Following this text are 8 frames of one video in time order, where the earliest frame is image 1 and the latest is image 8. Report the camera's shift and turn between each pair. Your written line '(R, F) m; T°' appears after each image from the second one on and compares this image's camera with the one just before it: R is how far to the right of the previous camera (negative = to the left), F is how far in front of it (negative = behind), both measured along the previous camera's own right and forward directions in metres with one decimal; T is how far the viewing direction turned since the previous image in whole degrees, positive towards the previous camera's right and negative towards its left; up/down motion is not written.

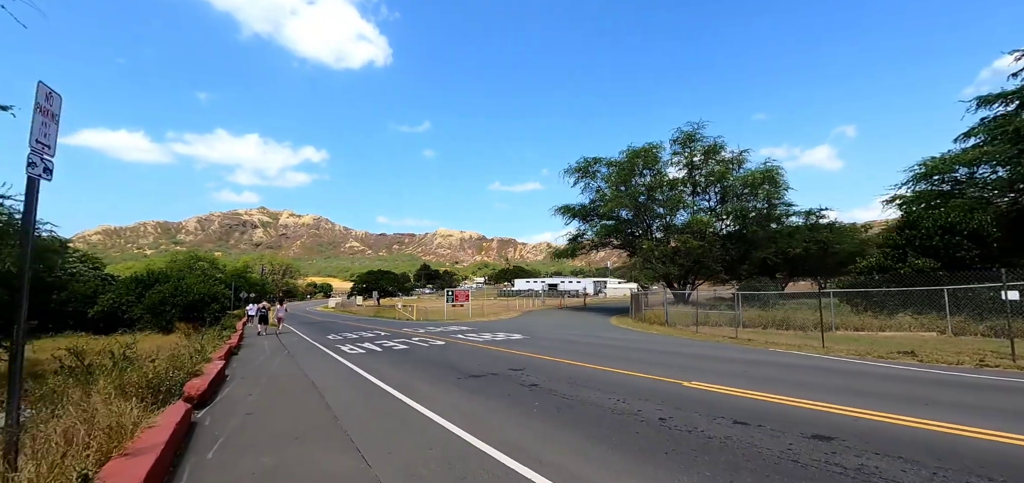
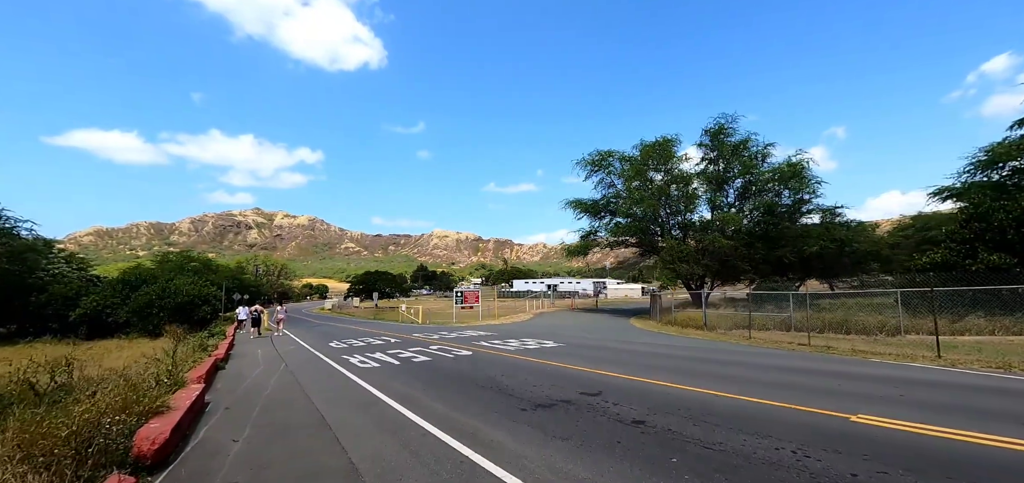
(-1.3, +2.2) m; +1°
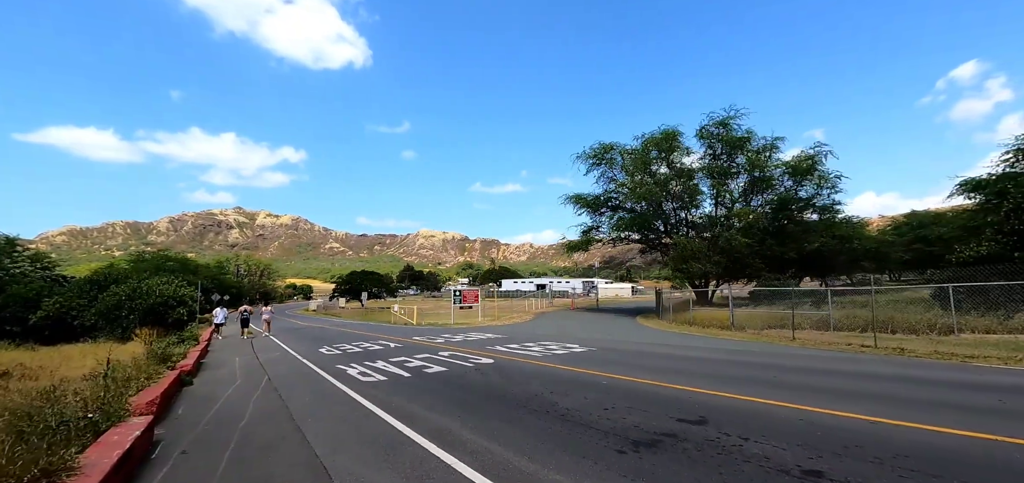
(-1.0, +2.0) m; +2°
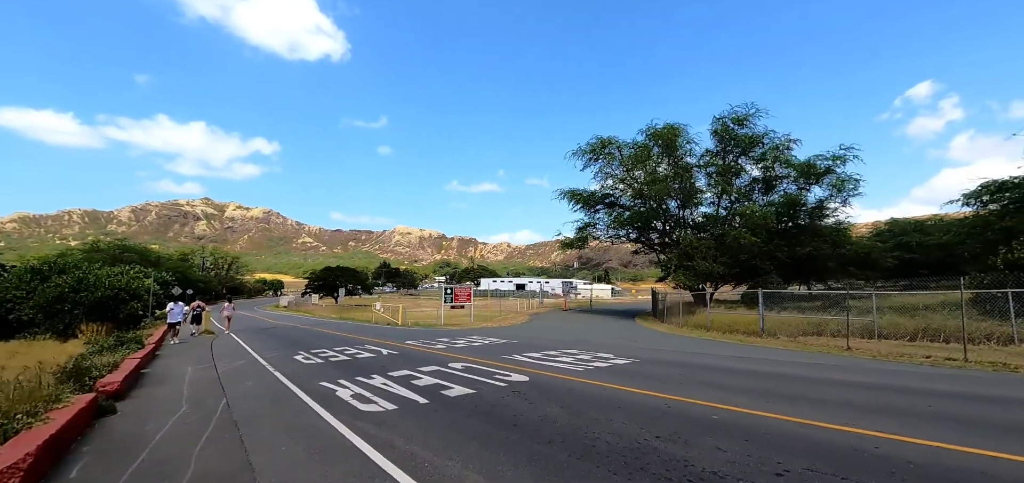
(-1.2, +2.4) m; +3°
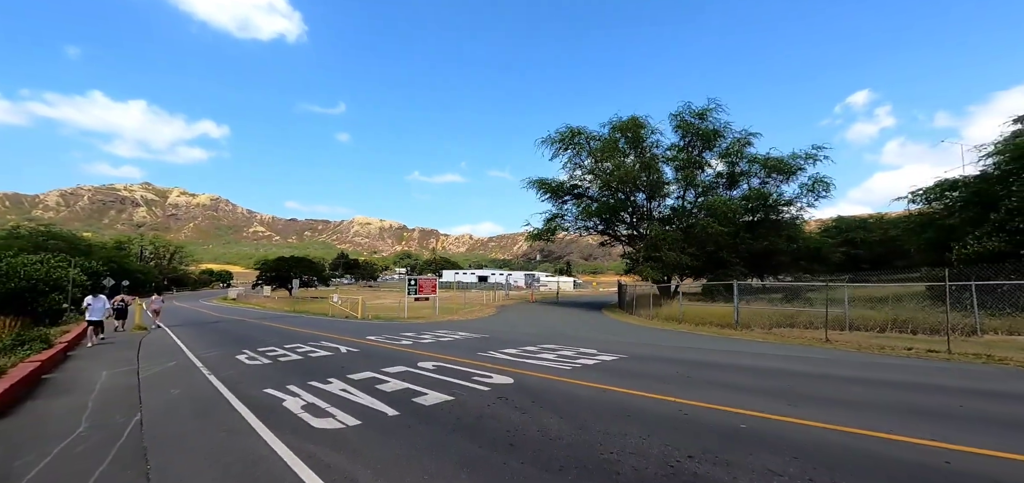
(-0.3, +1.1) m; +5°
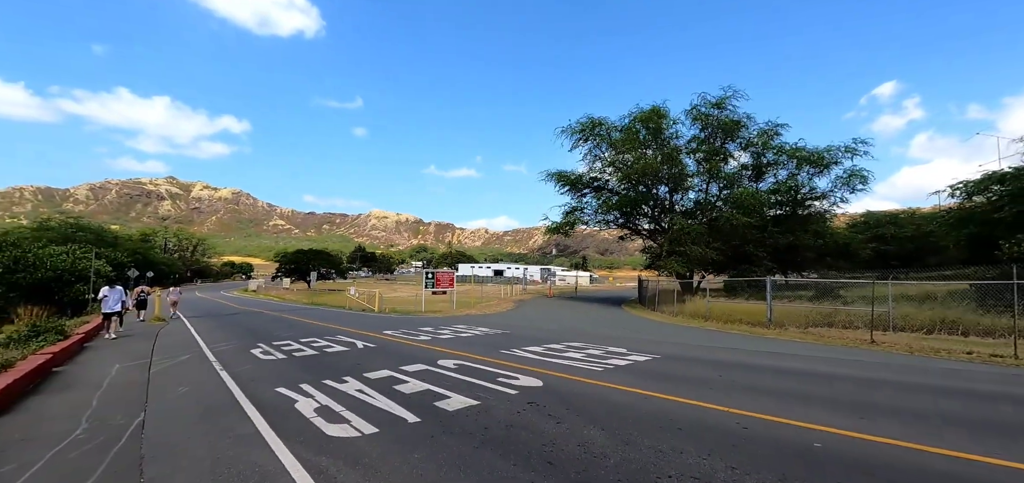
(-0.2, +0.6) m; -2°
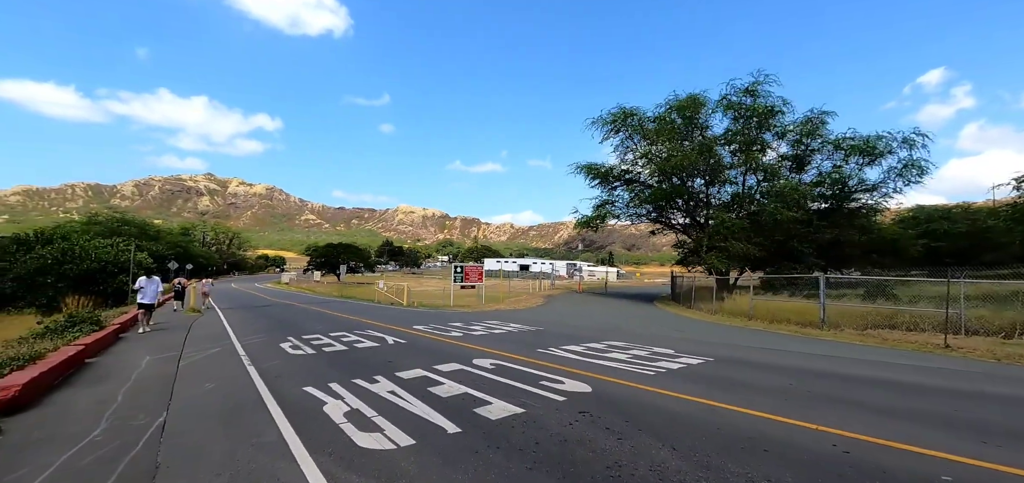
(-0.3, +0.6) m; -3°
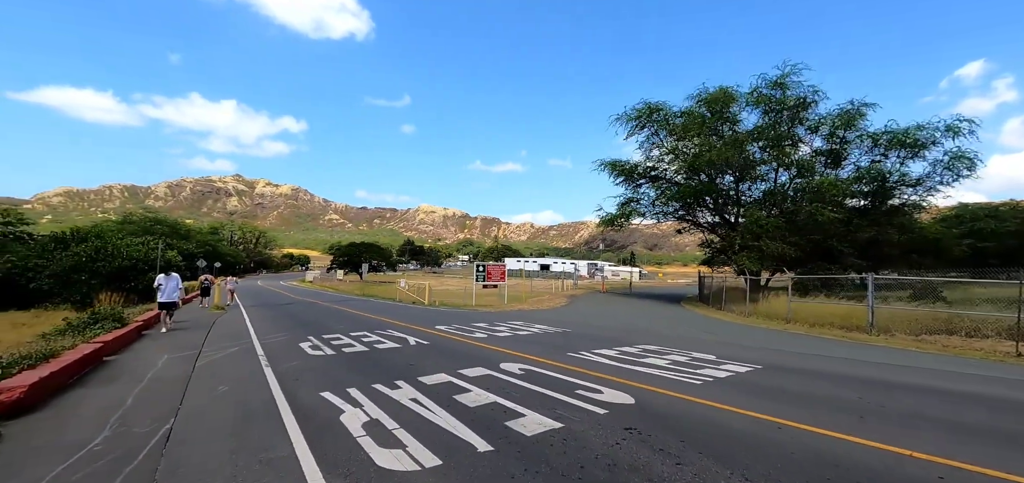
(-0.2, +0.5) m; -3°
